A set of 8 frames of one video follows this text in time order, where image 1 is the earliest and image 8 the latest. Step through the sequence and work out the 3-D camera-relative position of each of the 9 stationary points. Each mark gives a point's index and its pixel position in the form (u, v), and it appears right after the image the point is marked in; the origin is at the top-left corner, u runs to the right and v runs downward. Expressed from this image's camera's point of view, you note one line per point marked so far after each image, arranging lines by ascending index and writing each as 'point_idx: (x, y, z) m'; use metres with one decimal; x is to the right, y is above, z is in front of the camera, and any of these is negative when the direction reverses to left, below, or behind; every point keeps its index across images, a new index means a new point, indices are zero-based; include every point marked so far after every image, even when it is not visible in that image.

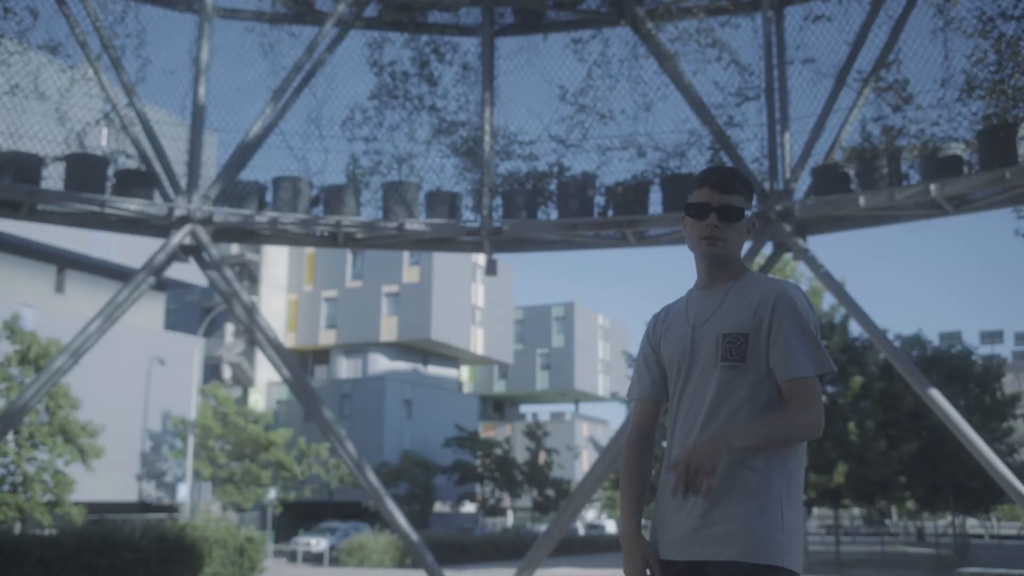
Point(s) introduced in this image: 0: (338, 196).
0: (-2.0, +1.1, +12.3) m
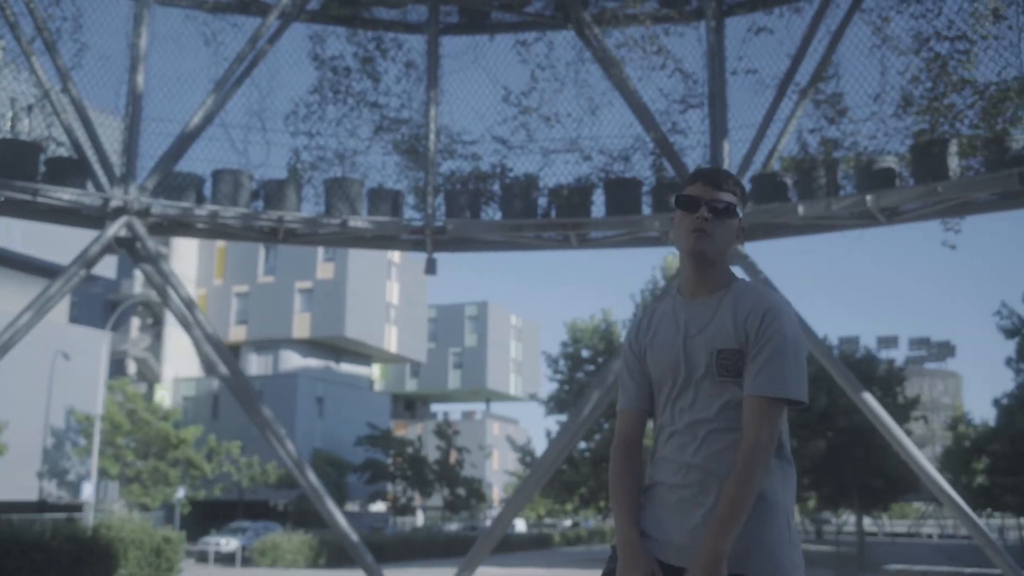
0: (-2.7, +1.1, +12.1) m
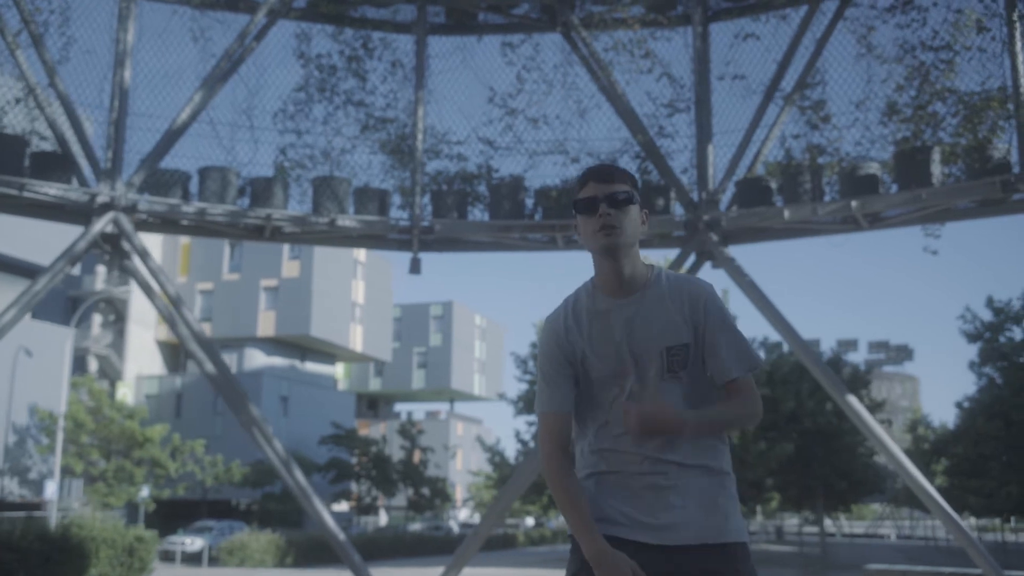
0: (-2.8, +1.2, +12.1) m
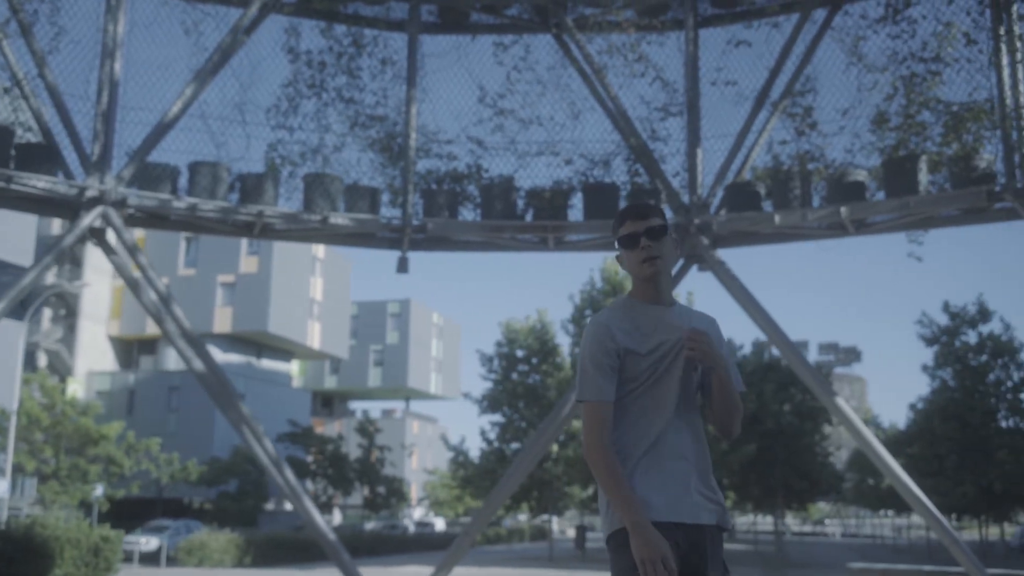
0: (-2.9, +1.2, +12.0) m
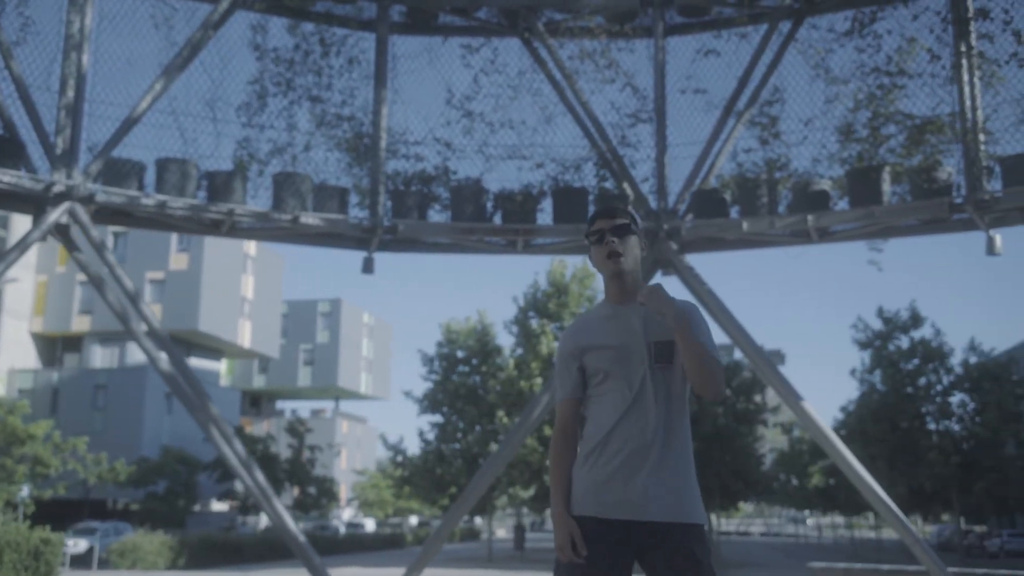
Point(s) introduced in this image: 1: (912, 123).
0: (-3.2, +1.2, +11.8) m
1: (+4.4, +1.8, +11.4) m
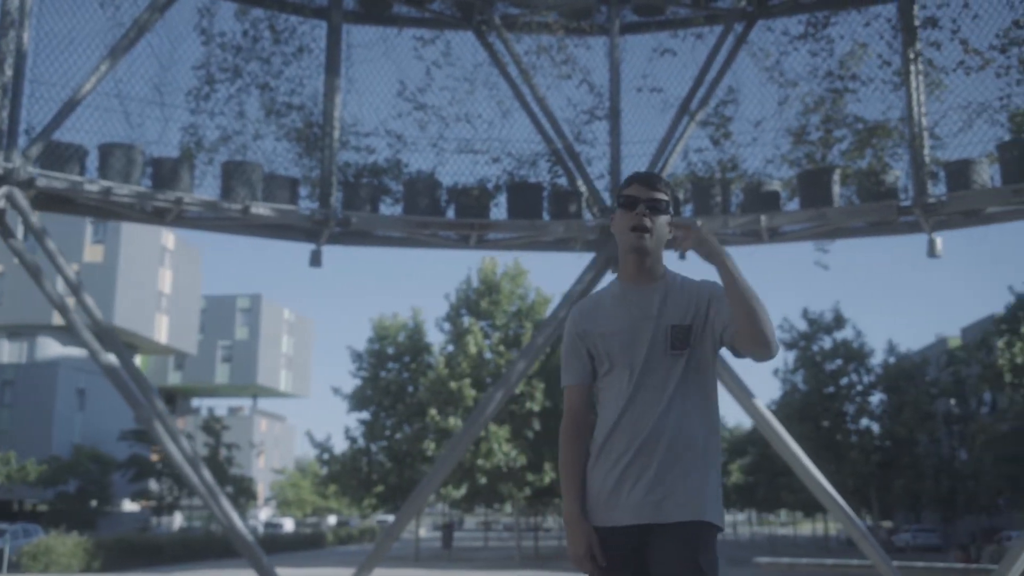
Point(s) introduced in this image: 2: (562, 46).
0: (-3.7, +1.3, +11.4) m
1: (+3.9, +1.8, +11.7) m
2: (+0.6, +2.9, +12.6) m
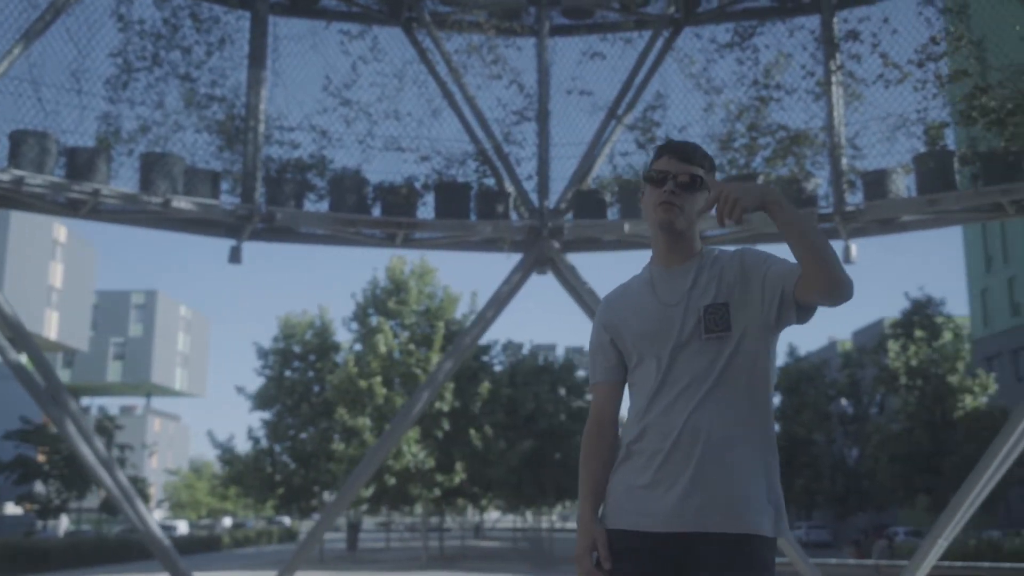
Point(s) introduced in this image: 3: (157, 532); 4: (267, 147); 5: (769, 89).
0: (-4.4, +1.3, +10.9) m
1: (+3.2, +1.8, +12.0) m
2: (-0.3, +2.9, +12.6) m
3: (-3.6, -2.4, +10.4) m
4: (-2.8, +1.6, +11.9) m
5: (+3.0, +2.3, +12.0) m
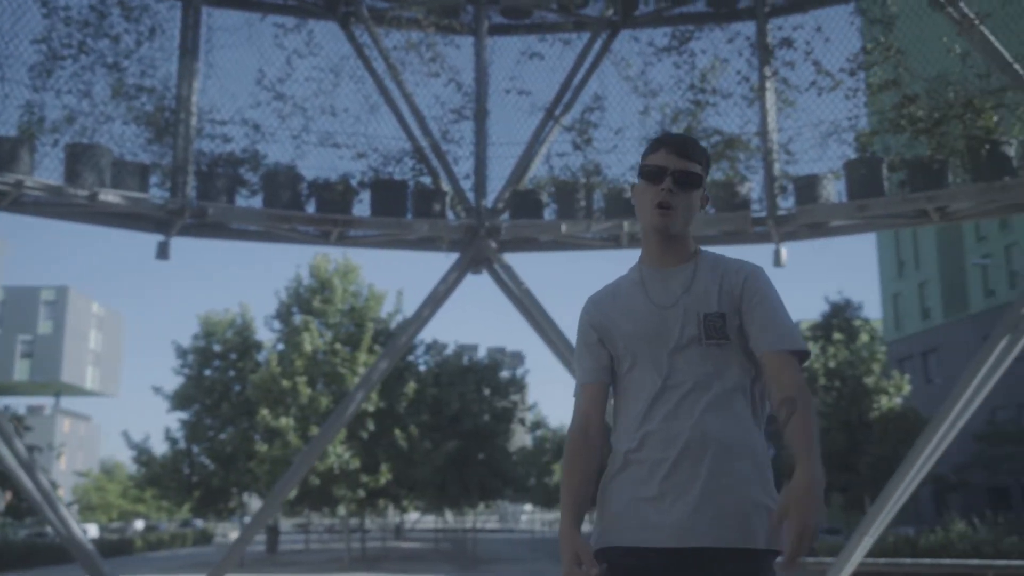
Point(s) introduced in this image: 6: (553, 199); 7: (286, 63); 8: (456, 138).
0: (-5.1, +1.4, +10.5) m
1: (+2.4, +1.7, +12.1) m
2: (-1.0, +2.9, +12.5) m
3: (-4.2, -2.4, +10.1) m
4: (-3.5, +1.7, +11.6) m
5: (+2.3, +2.3, +12.2) m
6: (+0.5, +1.0, +12.3) m
7: (-2.6, +2.6, +12.2) m
8: (-0.7, +1.8, +12.3) m
